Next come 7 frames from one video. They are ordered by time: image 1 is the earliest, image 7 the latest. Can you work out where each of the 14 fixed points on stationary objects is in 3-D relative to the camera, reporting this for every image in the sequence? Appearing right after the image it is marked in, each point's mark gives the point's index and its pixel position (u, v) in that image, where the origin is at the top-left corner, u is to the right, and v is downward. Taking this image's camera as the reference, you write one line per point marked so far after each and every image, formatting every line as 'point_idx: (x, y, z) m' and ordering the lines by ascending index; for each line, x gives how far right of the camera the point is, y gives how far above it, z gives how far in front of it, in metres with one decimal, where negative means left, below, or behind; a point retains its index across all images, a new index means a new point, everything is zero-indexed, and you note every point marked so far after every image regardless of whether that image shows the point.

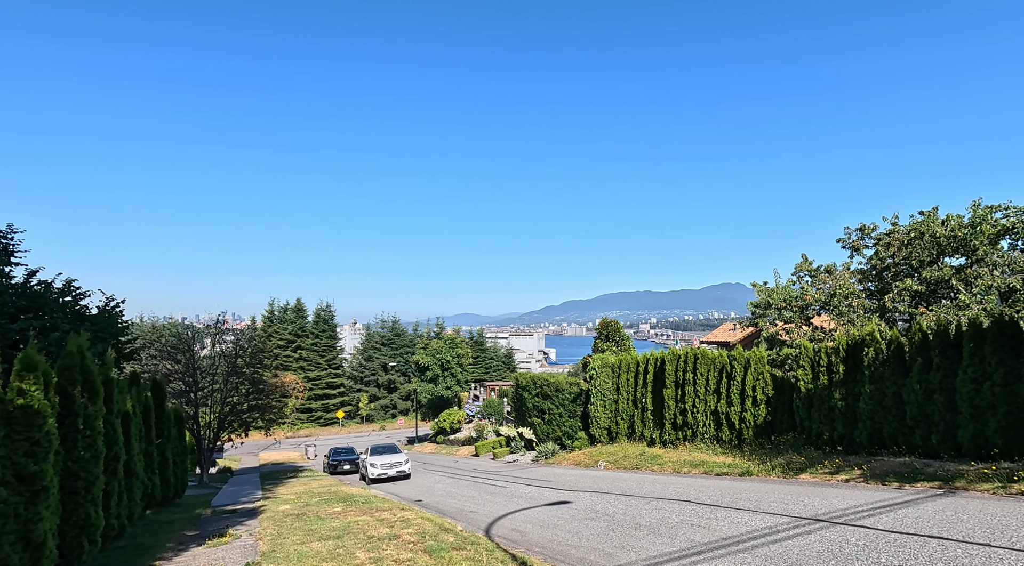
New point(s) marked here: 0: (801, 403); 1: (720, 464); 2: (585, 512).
0: (+8.3, -3.5, +19.0) m
1: (+6.1, -5.3, +19.3) m
2: (+1.5, -4.7, +13.3) m
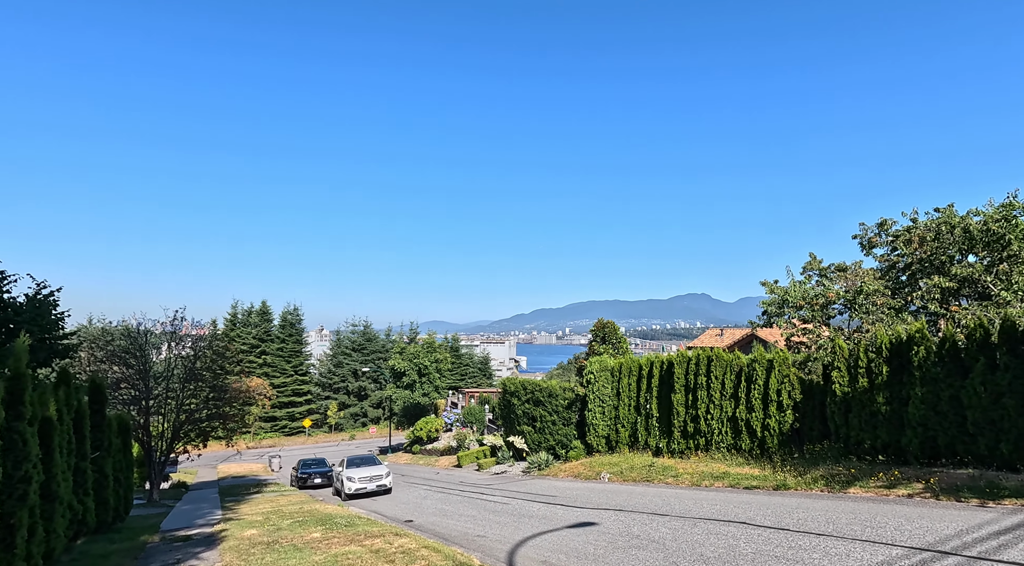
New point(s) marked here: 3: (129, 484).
0: (+8.4, -3.3, +17.1) m
1: (+6.2, -5.1, +17.2) m
2: (+1.9, -4.3, +11.0) m
3: (-10.5, -5.6, +18.2) m
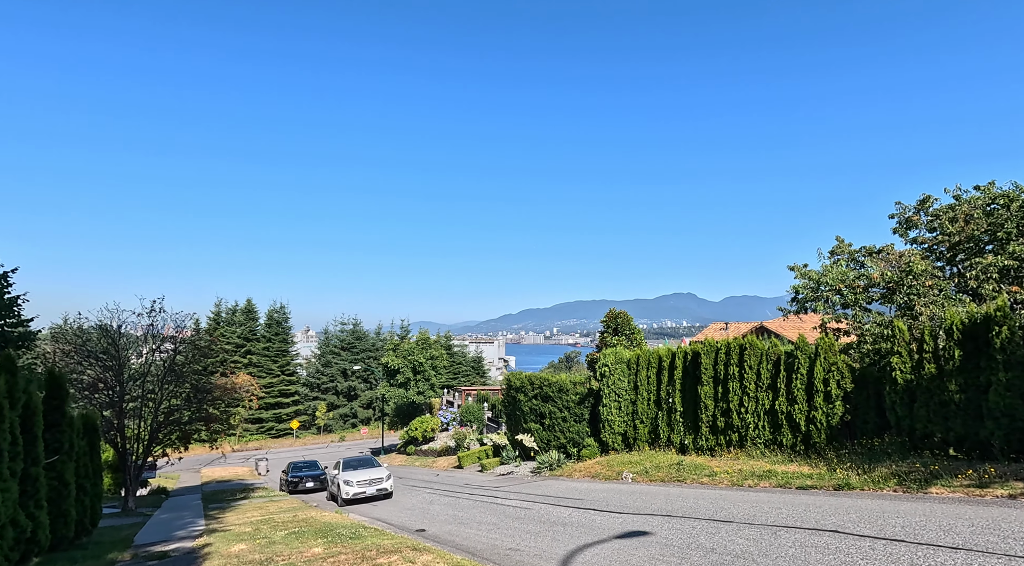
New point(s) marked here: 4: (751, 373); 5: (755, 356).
0: (+9.0, -2.7, +15.3) m
1: (+6.8, -4.5, +15.4) m
2: (+2.6, -3.7, +9.1) m
3: (-10.0, -5.1, +16.1) m
4: (+7.1, -2.6, +18.9) m
5: (+7.2, -2.1, +18.9) m
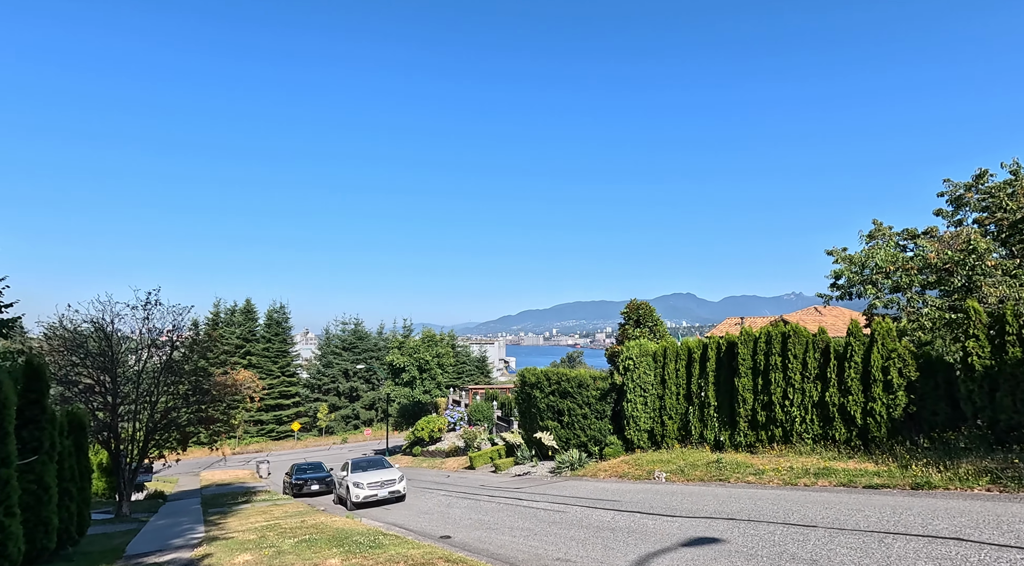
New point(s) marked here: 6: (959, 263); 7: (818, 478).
0: (+9.7, -2.2, +13.8) m
1: (+7.5, -4.0, +13.9) m
2: (+3.3, -3.3, +7.5) m
3: (-9.3, -4.7, +14.5) m
4: (+7.7, -2.1, +17.4) m
5: (+7.9, -1.6, +17.4) m
6: (+11.7, +0.5, +17.1) m
7: (+6.7, -4.2, +14.2) m
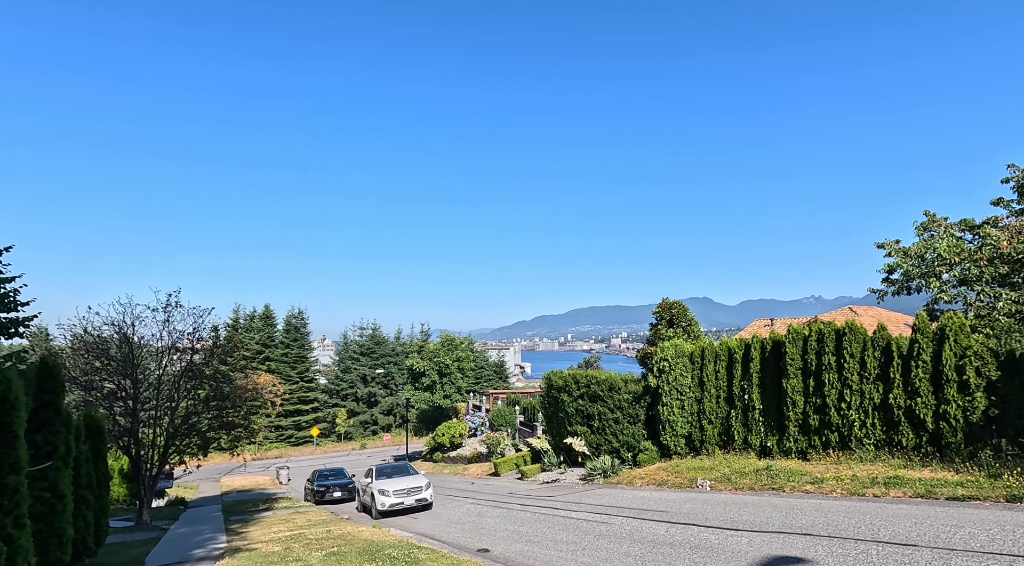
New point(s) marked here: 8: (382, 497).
0: (+10.5, -2.0, +12.5) m
1: (+8.3, -3.8, +12.6) m
2: (+4.0, -3.0, +6.4) m
3: (-8.4, -4.6, +13.6) m
4: (+8.6, -1.9, +16.2) m
5: (+8.8, -1.5, +16.2) m
6: (+12.5, +0.7, +15.9) m
7: (+7.5, -4.1, +13.0) m
8: (-3.8, -6.3, +19.3) m
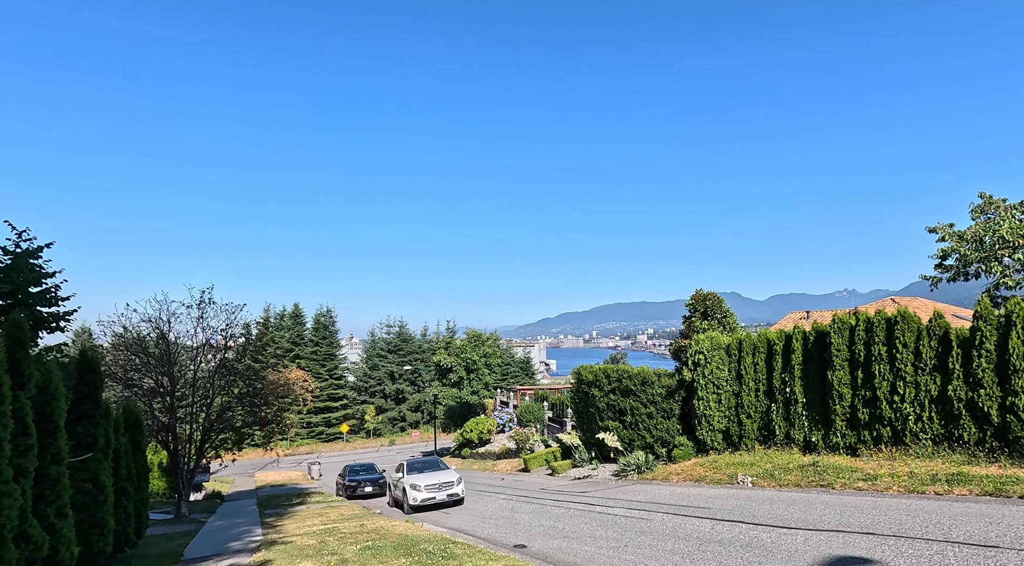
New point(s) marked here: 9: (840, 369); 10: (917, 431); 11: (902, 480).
0: (+11.1, -1.7, +11.7) m
1: (+9.0, -3.5, +11.9) m
2: (+4.4, -2.8, +5.9) m
3: (-7.7, -4.4, +13.6) m
4: (+9.4, -1.6, +15.5) m
5: (+9.6, -1.2, +15.5) m
6: (+13.3, +1.0, +15.0) m
7: (+8.2, -3.8, +12.4) m
8: (-2.8, -6.1, +19.0) m
9: (+8.6, -2.2, +16.9) m
10: (+9.4, -3.4, +15.2) m
11: (+7.8, -3.9, +13.0) m
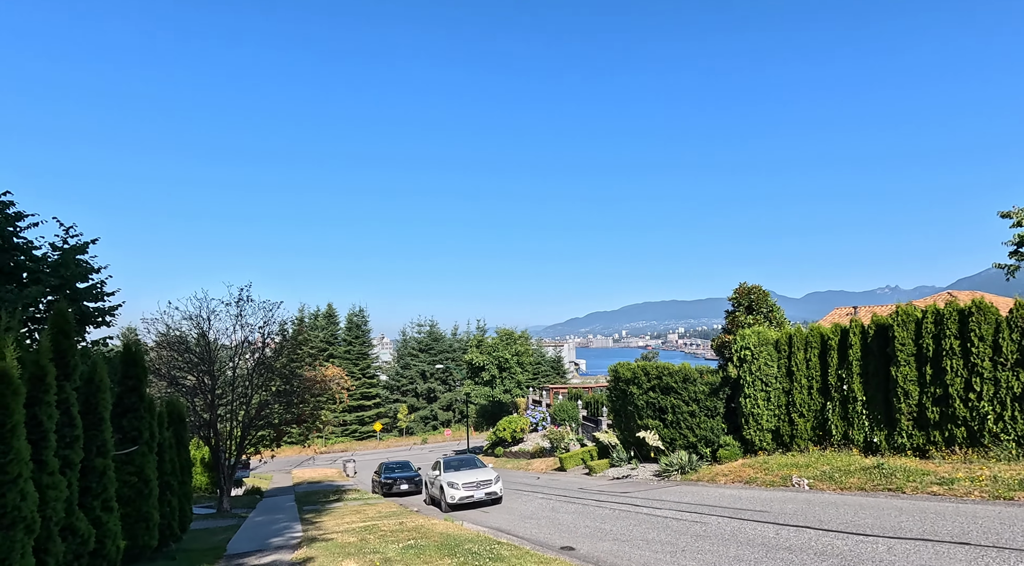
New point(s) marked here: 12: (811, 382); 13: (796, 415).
0: (+11.9, -1.5, +10.7) m
1: (+9.8, -3.3, +11.0) m
2: (+5.0, -2.6, +5.2) m
3: (-6.8, -4.3, +13.4) m
4: (+10.4, -1.4, +14.5) m
5: (+10.5, -0.9, +14.5) m
6: (+14.2, +1.3, +13.9) m
7: (+9.0, -3.6, +11.5) m
8: (-1.7, -5.9, +18.6) m
9: (+9.6, -2.0, +16.0) m
10: (+10.3, -3.2, +14.2) m
11: (+8.7, -3.7, +12.1) m
12: (+8.8, -2.9, +19.4) m
13: (+8.5, -4.0, +19.7) m
